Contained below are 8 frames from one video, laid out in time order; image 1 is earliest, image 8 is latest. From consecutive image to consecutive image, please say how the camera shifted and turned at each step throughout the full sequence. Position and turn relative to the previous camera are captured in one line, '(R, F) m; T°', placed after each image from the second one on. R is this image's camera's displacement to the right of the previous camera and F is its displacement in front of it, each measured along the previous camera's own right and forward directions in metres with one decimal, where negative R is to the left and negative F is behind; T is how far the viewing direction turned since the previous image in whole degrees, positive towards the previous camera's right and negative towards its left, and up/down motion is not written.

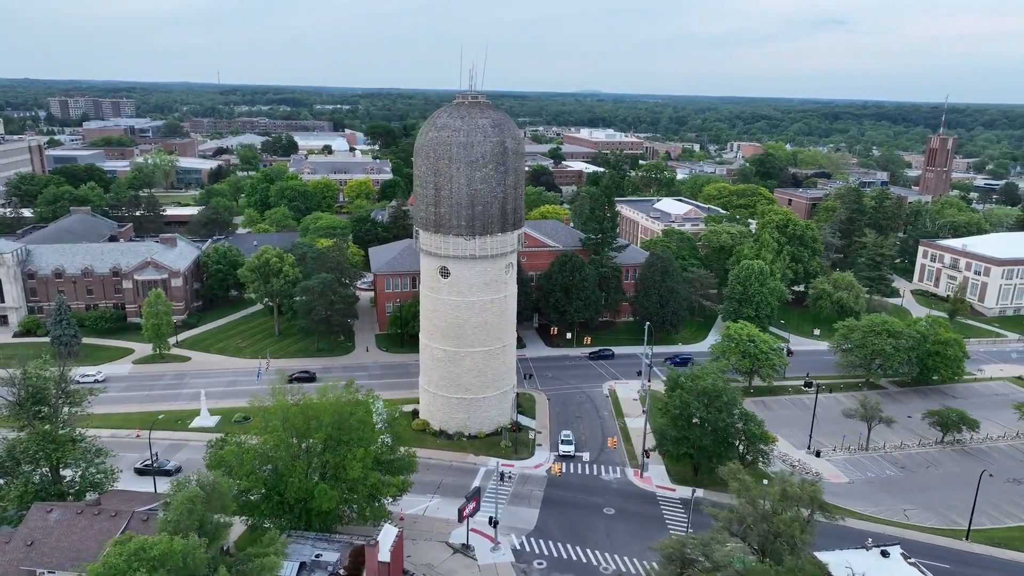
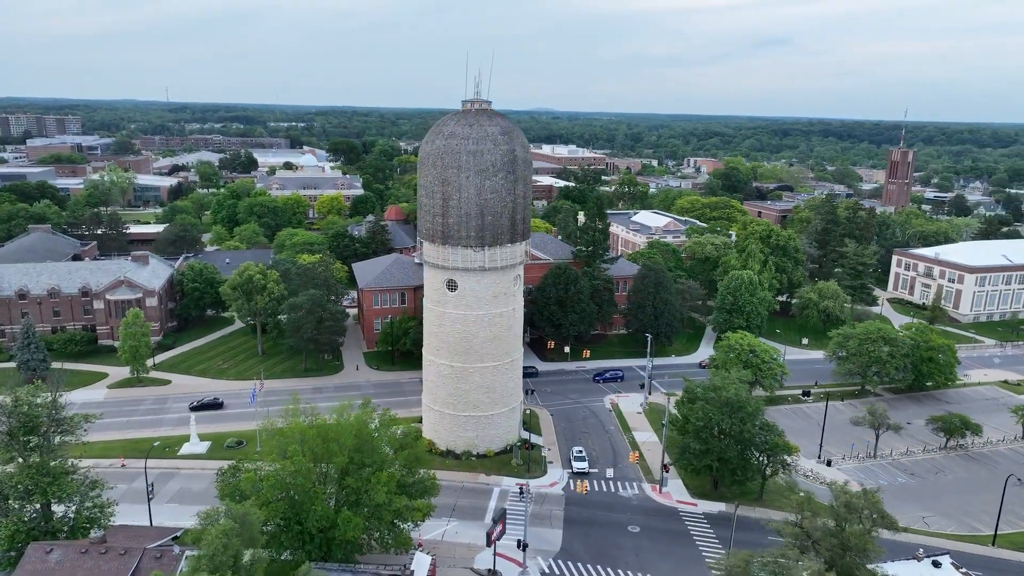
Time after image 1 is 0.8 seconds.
(-3.2, +1.5) m; +3°
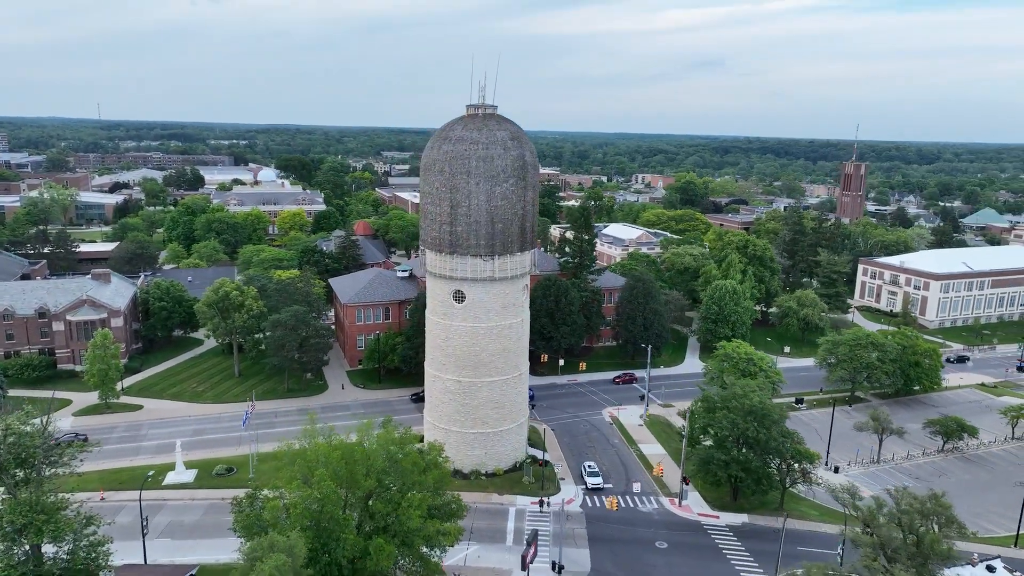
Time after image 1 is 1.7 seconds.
(-3.7, +1.7) m; +4°
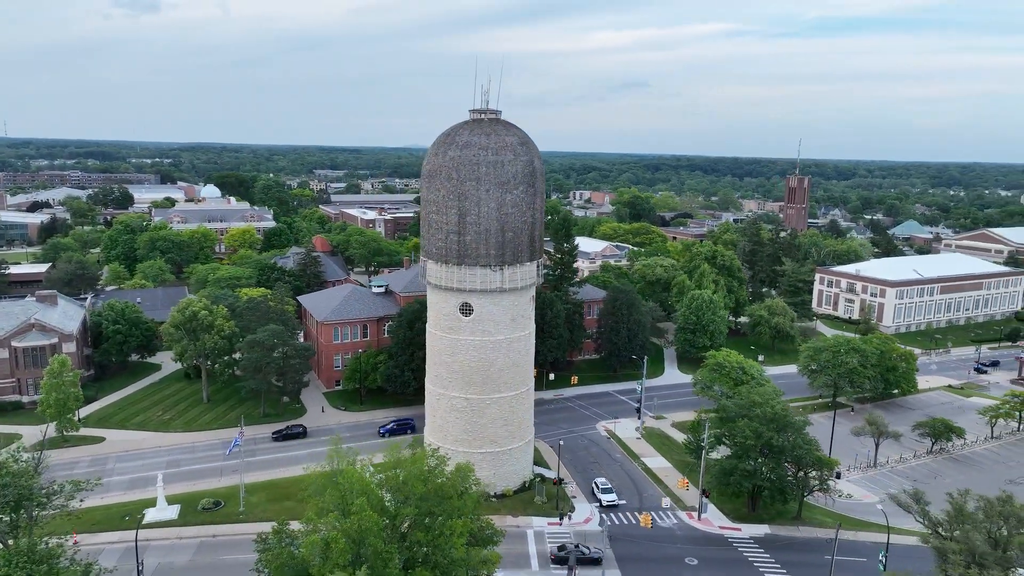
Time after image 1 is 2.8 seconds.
(-4.2, +1.9) m; +5°
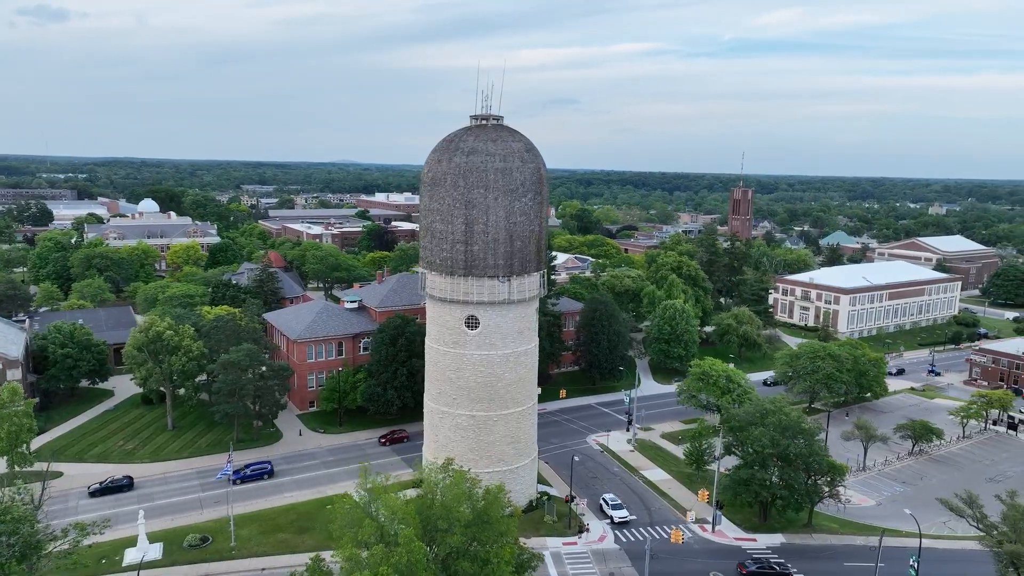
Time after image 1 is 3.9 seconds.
(-4.0, +1.6) m; +5°
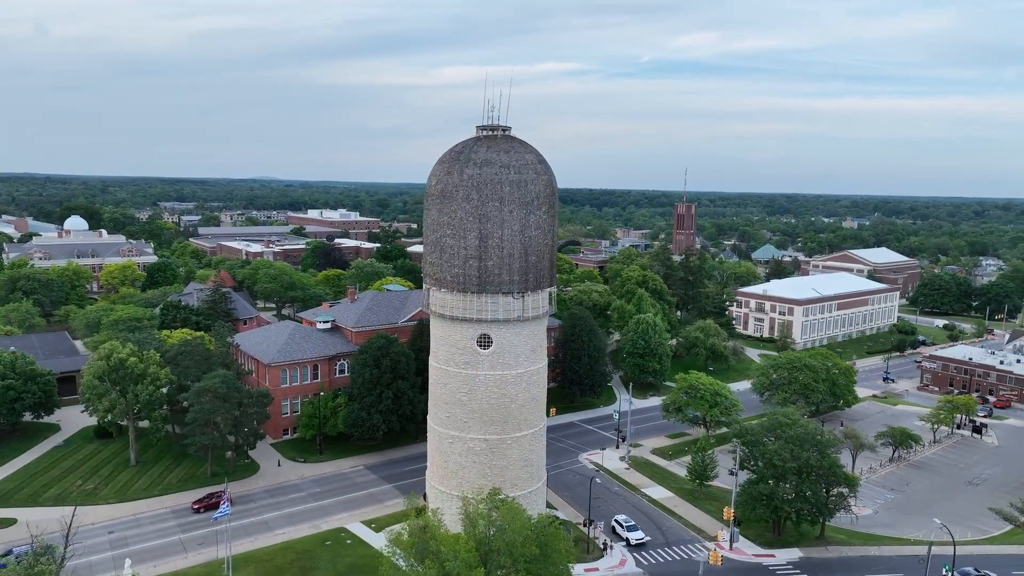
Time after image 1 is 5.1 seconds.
(-4.3, +1.7) m; +6°
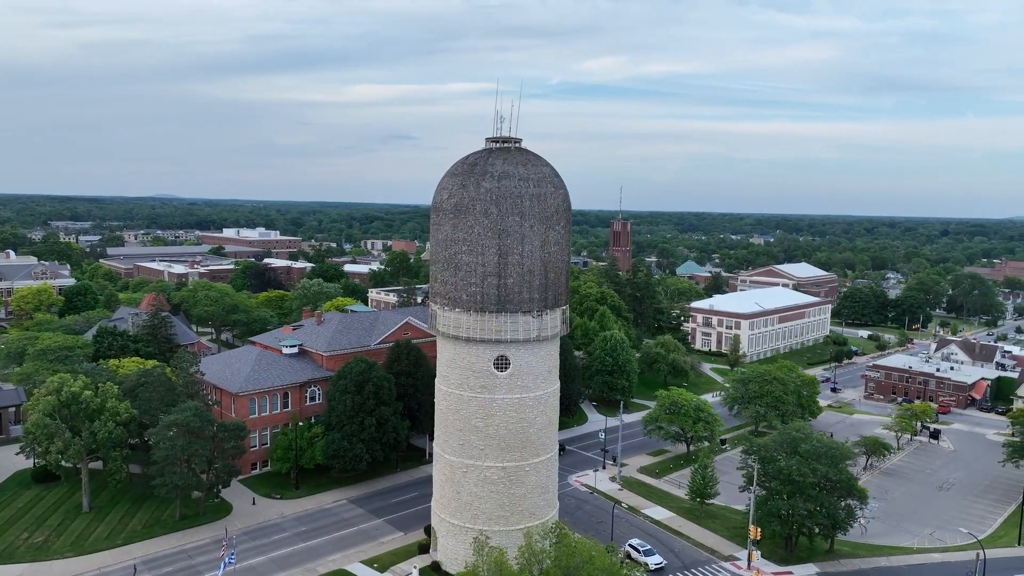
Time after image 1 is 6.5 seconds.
(-4.9, +1.9) m; +7°
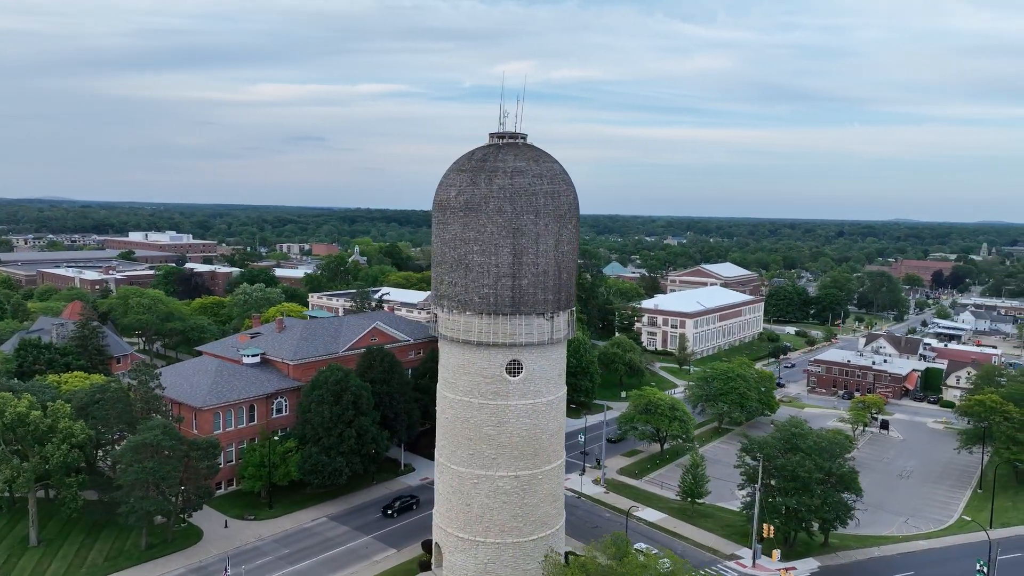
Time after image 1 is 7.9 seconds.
(-4.4, +1.7) m; +7°
